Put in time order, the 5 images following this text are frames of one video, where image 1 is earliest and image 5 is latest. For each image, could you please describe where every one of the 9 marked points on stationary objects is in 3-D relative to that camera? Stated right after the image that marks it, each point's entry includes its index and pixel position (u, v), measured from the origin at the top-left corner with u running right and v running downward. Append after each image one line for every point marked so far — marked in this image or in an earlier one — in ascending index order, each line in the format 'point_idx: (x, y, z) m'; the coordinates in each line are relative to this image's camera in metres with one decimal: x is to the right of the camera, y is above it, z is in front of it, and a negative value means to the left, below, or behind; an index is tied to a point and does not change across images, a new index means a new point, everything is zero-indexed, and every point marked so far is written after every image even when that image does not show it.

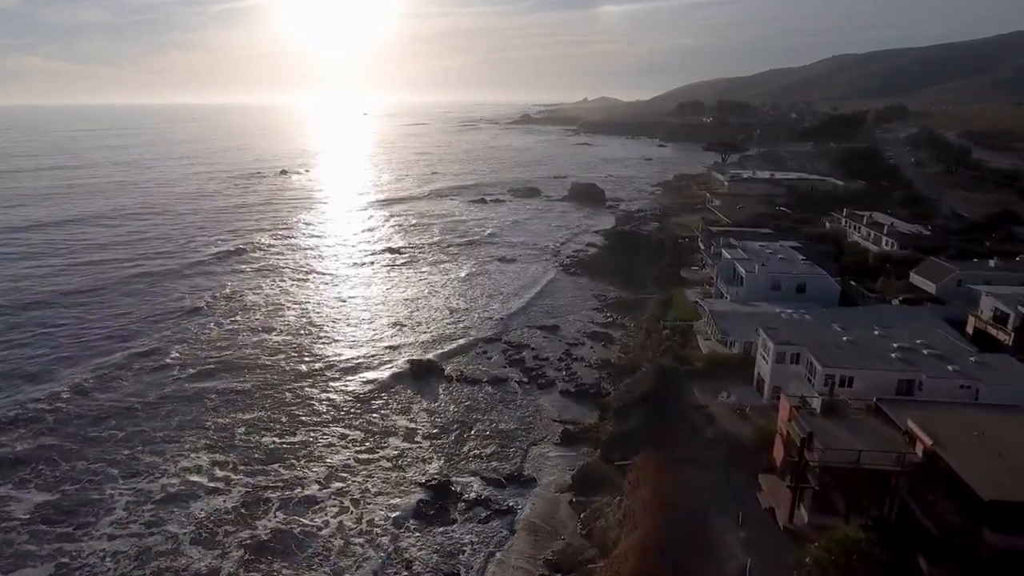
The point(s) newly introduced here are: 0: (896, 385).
0: (+9.3, -2.4, +15.4) m
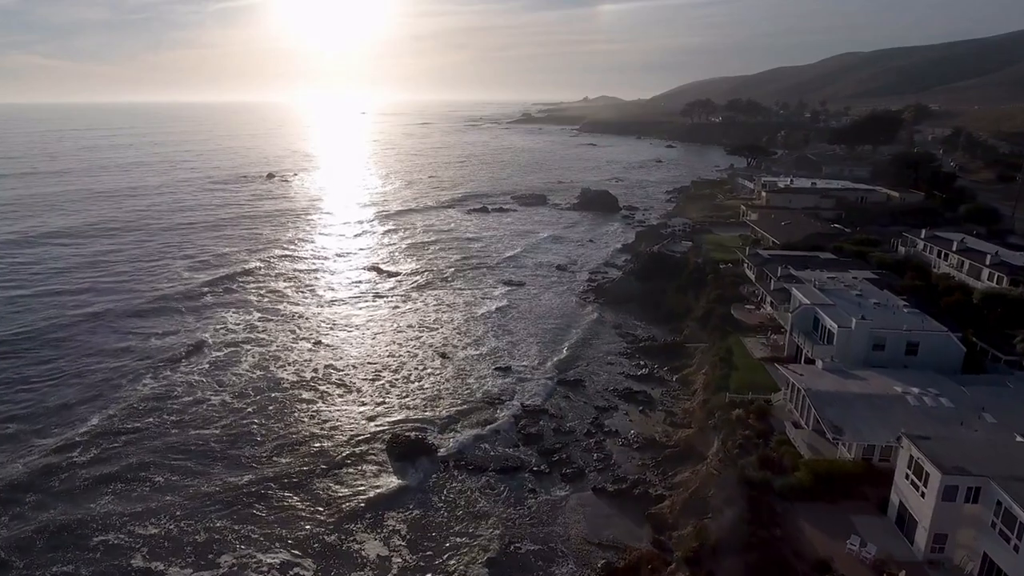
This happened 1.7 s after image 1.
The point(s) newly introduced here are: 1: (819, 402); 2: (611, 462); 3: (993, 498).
0: (+9.7, -4.1, +9.5) m
1: (+7.3, -2.8, +15.2) m
2: (+2.9, -5.1, +18.6) m
3: (+8.2, -3.6, +10.8) m
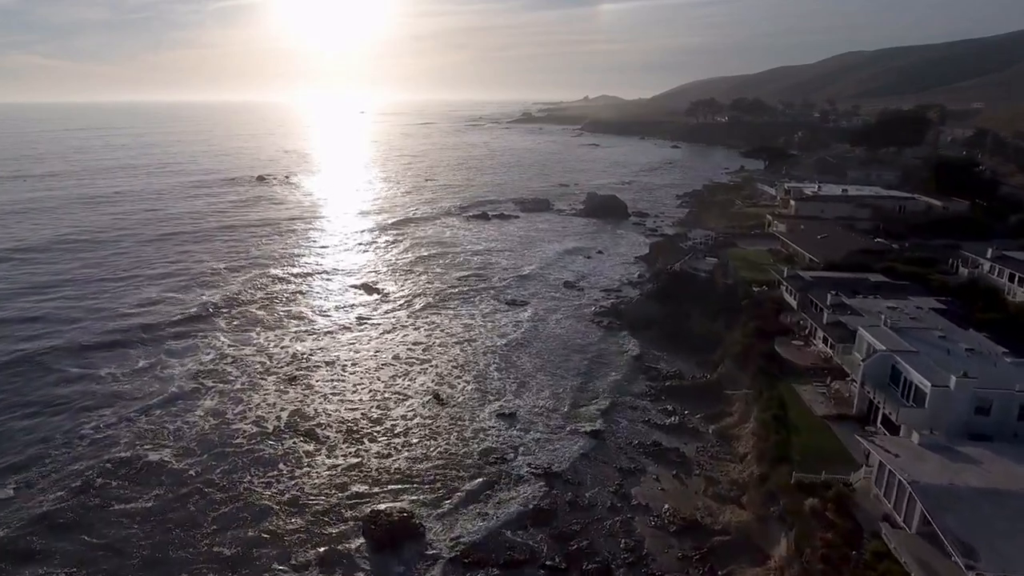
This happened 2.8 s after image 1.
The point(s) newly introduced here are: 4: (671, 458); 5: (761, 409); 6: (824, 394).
0: (+9.9, -5.2, +5.7) m
1: (+7.5, -3.9, +11.4) m
2: (+3.1, -6.2, +14.8) m
3: (+8.4, -4.7, +7.0) m
4: (+4.7, -4.9, +18.7) m
5: (+7.1, -3.5, +18.1) m
6: (+8.8, -2.9, +18.1) m
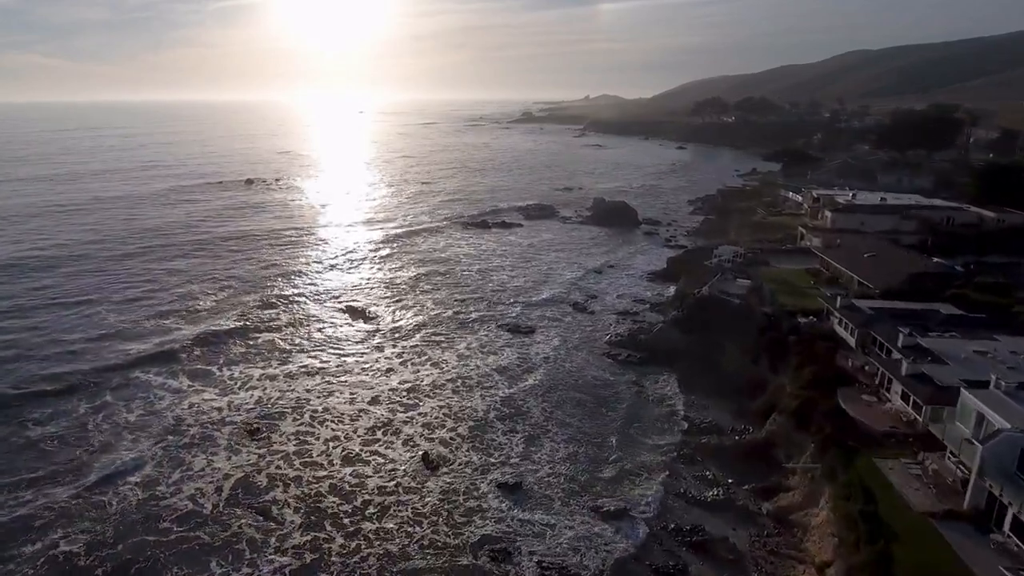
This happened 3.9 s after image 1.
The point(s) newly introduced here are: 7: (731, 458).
0: (+10.0, -6.3, +1.7) m
1: (+7.6, -5.1, +7.4) m
2: (+3.2, -7.4, +10.9) m
3: (+8.5, -5.8, +3.1) m
4: (+4.8, -6.1, +14.7) m
5: (+7.2, -4.6, +14.1) m
6: (+9.0, -4.1, +14.1) m
7: (+6.2, -4.8, +18.2) m
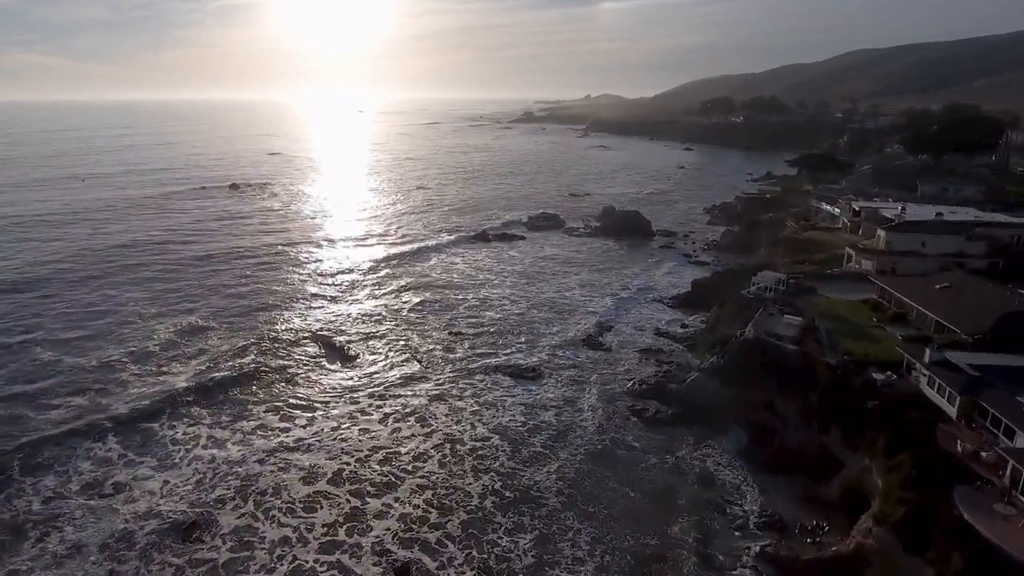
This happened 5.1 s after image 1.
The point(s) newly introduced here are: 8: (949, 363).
0: (+10.2, -7.8, -2.9) m
1: (+7.8, -6.5, +2.9) m
2: (+3.4, -8.8, +6.3) m
3: (+8.6, -7.3, -1.5) m
4: (+5.0, -7.5, +10.1) m
5: (+7.4, -6.1, +9.6) m
6: (+9.1, -5.5, +9.6) m
7: (+6.3, -6.2, +13.7) m
8: (+12.0, -2.1, +17.6) m
